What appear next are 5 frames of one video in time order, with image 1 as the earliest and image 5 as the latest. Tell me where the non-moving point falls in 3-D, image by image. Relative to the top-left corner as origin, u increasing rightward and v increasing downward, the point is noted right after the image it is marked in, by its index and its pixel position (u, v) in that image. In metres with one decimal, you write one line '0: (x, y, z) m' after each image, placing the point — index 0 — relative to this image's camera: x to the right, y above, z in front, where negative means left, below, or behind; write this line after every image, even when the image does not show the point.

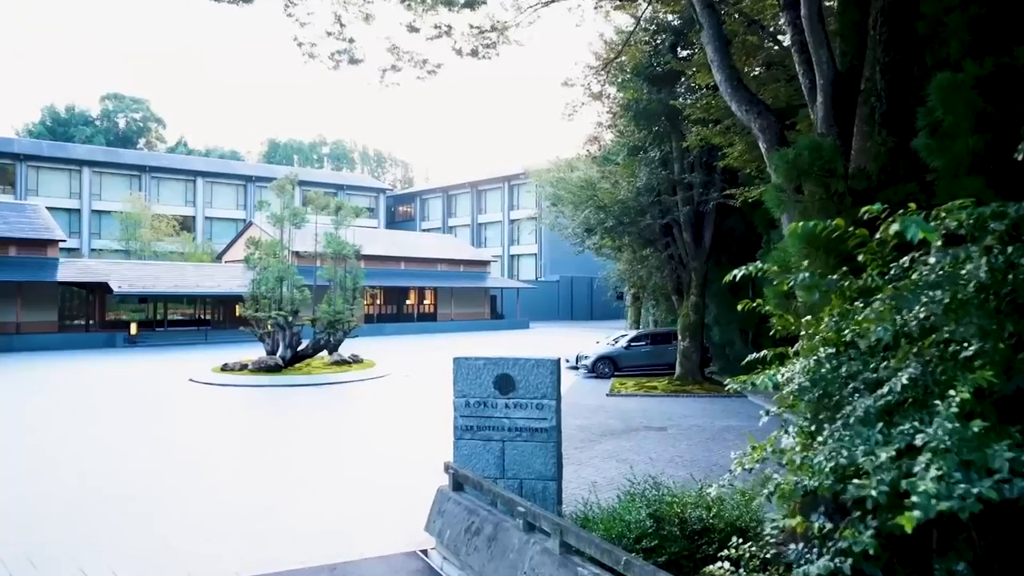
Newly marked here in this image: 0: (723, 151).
0: (+4.0, +2.7, +14.2) m
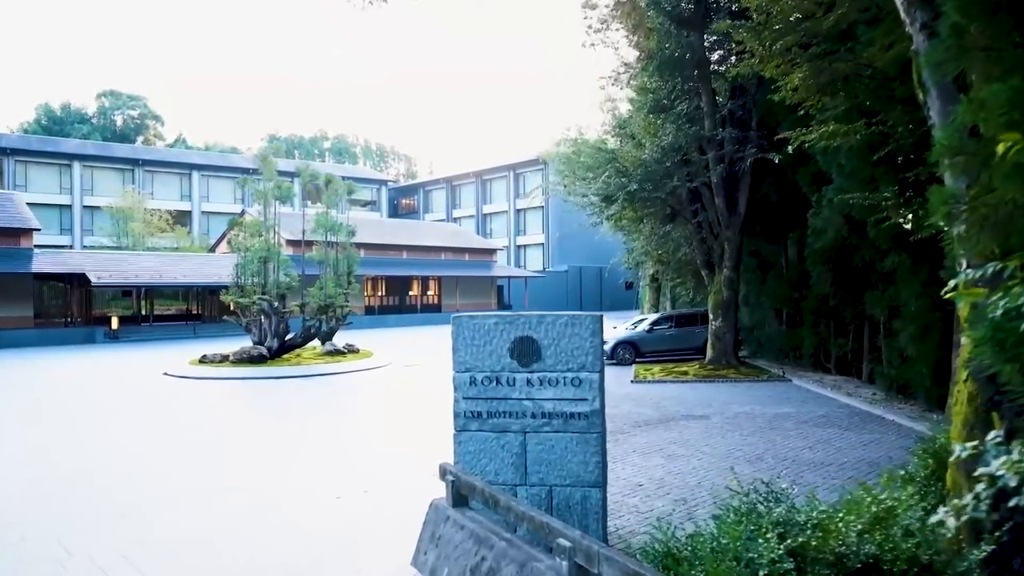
0: (+4.2, +3.3, +11.9) m
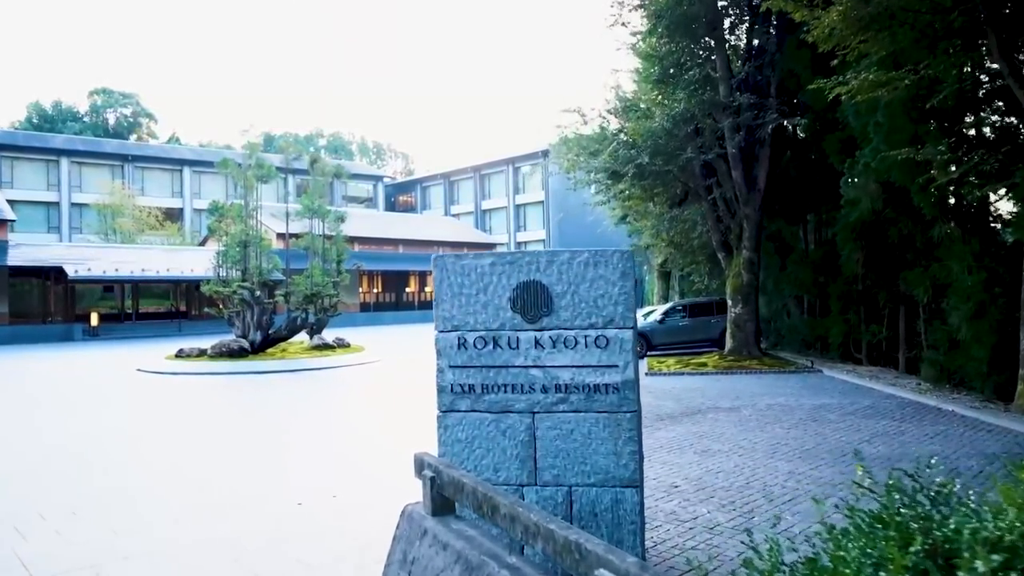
0: (+4.2, +3.7, +10.6) m
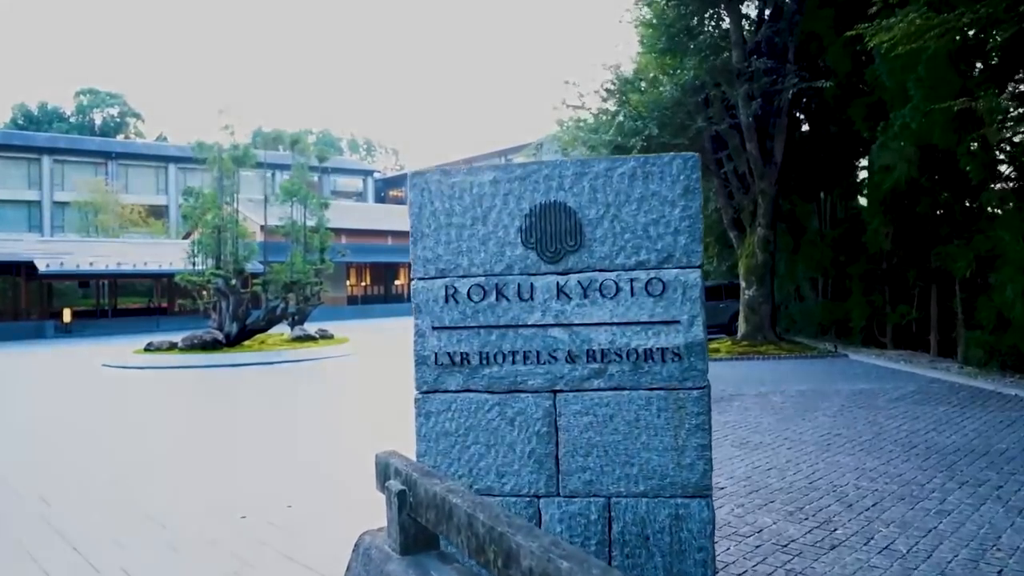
0: (+4.1, +4.0, +9.4) m
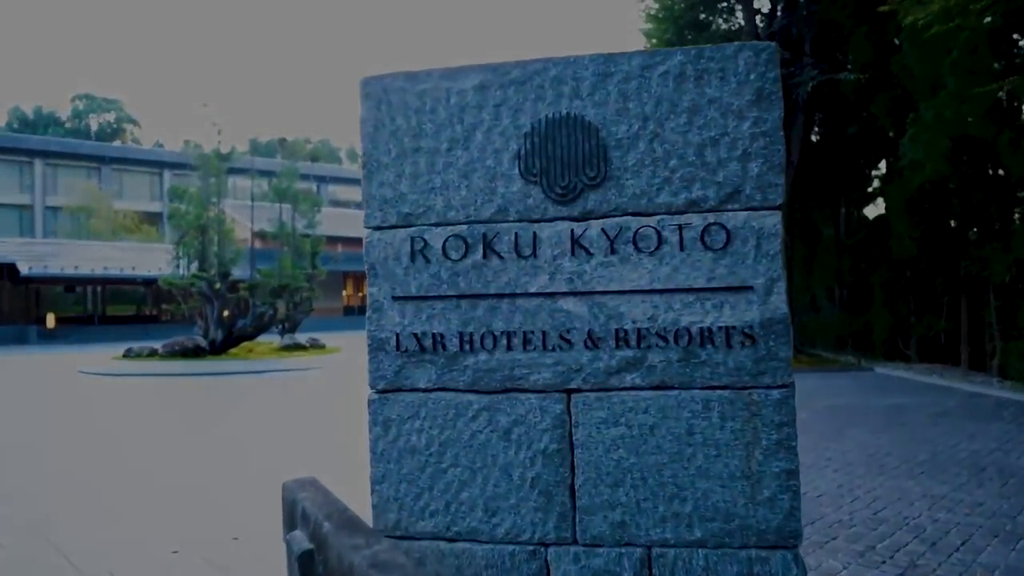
0: (+4.1, +4.0, +8.6) m
